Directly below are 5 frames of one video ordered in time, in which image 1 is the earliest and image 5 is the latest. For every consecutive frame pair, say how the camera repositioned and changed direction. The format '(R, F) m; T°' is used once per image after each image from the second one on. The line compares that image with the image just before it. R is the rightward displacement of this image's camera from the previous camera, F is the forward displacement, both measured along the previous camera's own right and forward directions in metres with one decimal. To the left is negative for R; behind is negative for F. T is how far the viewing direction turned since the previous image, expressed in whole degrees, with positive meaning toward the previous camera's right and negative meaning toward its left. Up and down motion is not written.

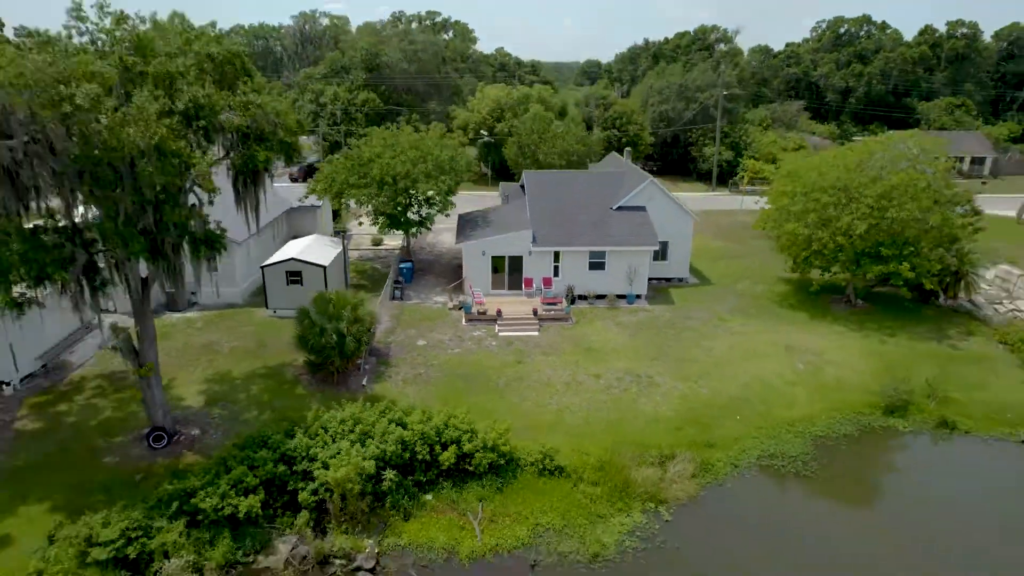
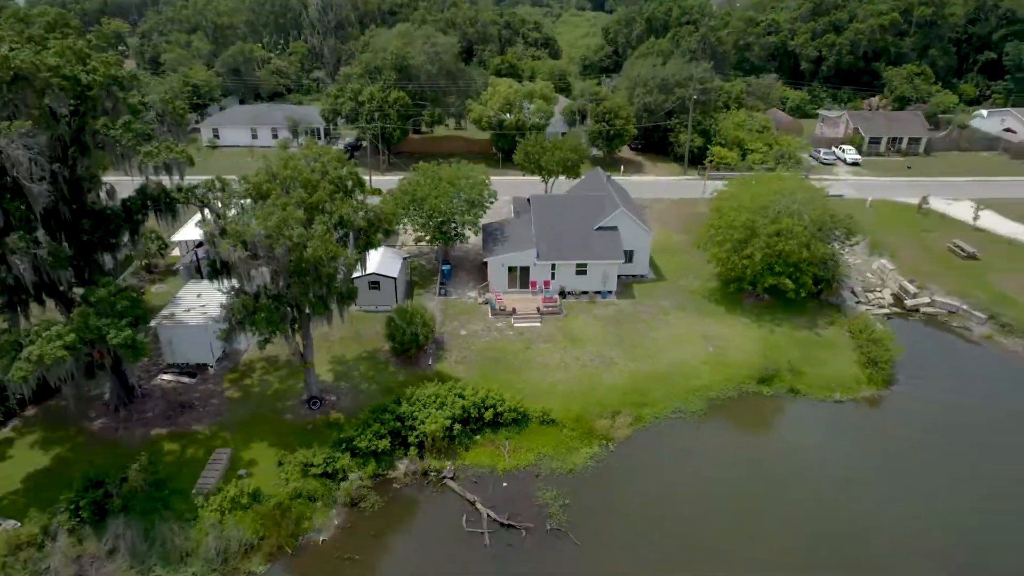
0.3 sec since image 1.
(+0.3, -5.9) m; -2°
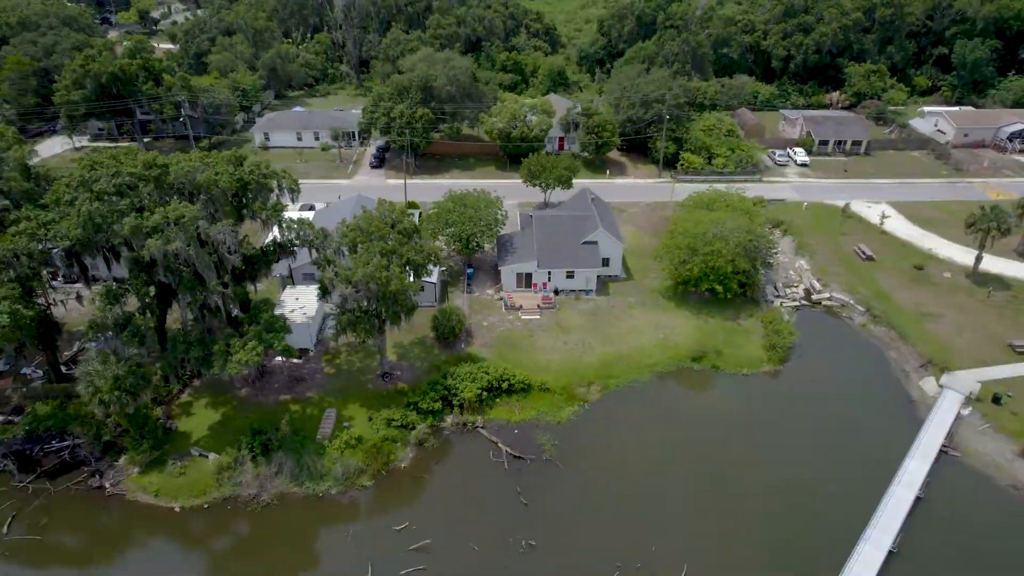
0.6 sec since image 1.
(-0.2, -7.1) m; 0°
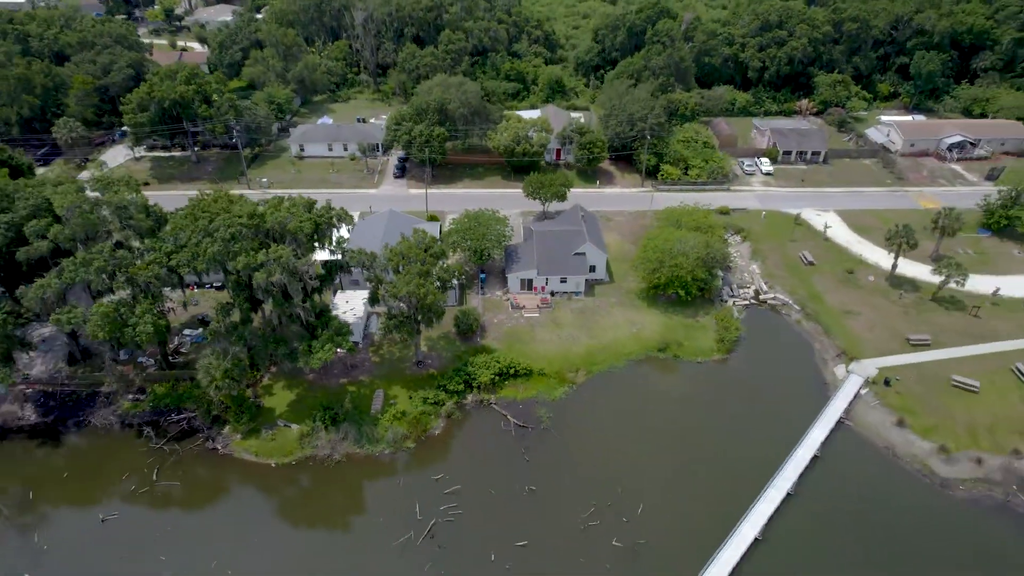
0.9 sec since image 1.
(-0.2, -6.5) m; 0°
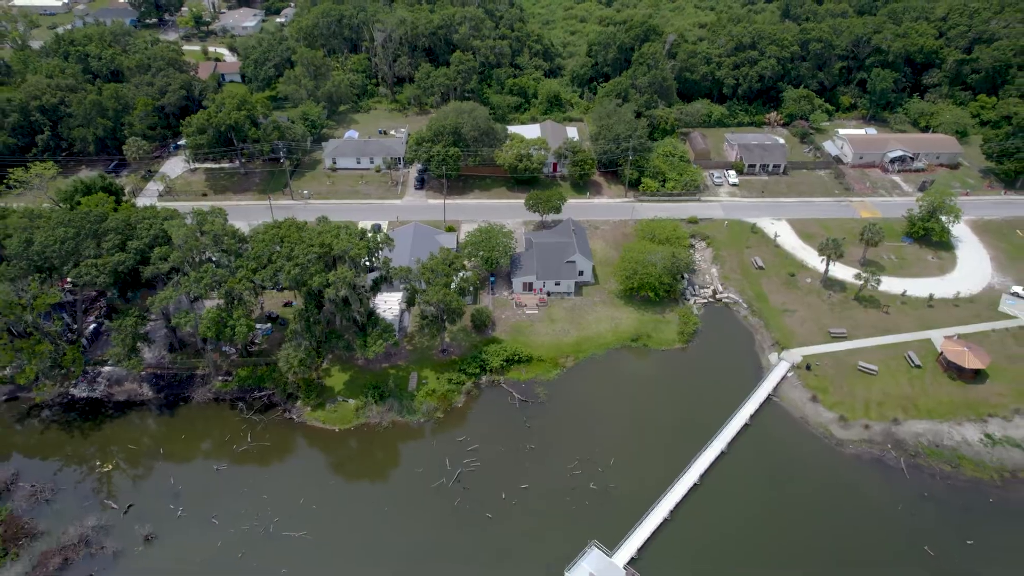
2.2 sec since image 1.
(-0.2, -8.0) m; 0°
